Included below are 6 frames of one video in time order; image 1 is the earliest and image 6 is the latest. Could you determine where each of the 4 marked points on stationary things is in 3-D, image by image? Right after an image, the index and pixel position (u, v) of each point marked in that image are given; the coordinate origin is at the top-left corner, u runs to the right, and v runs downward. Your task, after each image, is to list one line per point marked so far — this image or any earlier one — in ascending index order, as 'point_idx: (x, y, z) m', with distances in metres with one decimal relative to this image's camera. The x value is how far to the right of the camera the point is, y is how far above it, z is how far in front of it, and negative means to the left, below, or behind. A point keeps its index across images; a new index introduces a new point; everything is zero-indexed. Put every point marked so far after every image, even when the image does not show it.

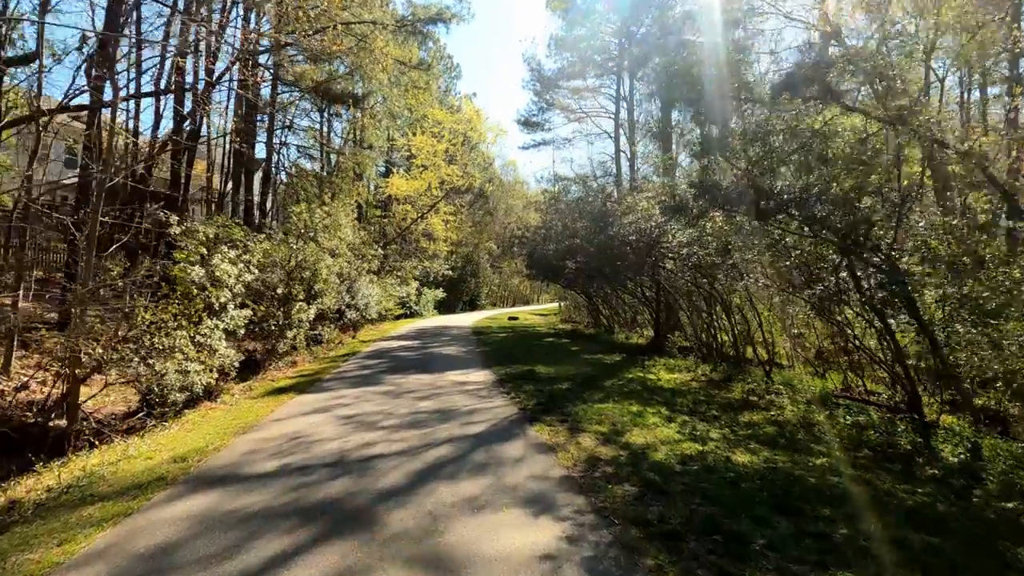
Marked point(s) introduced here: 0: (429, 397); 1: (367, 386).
0: (-1.4, -1.8, +9.0) m
1: (-2.8, -1.9, +10.2) m
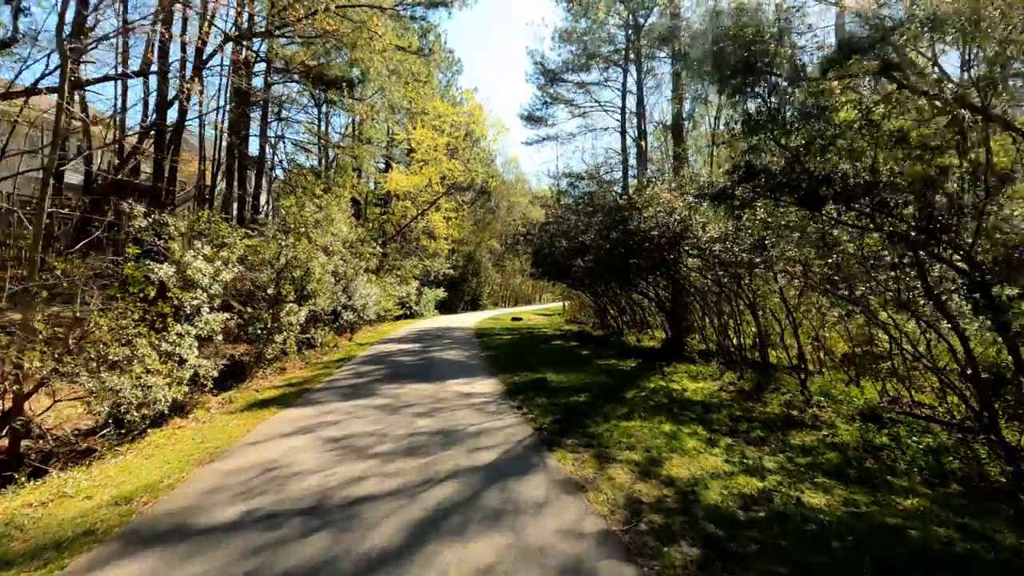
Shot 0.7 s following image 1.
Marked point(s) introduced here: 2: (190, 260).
0: (-1.2, -1.8, +7.9) m
1: (-2.6, -1.9, +9.2) m
2: (-4.9, +0.4, +8.0) m
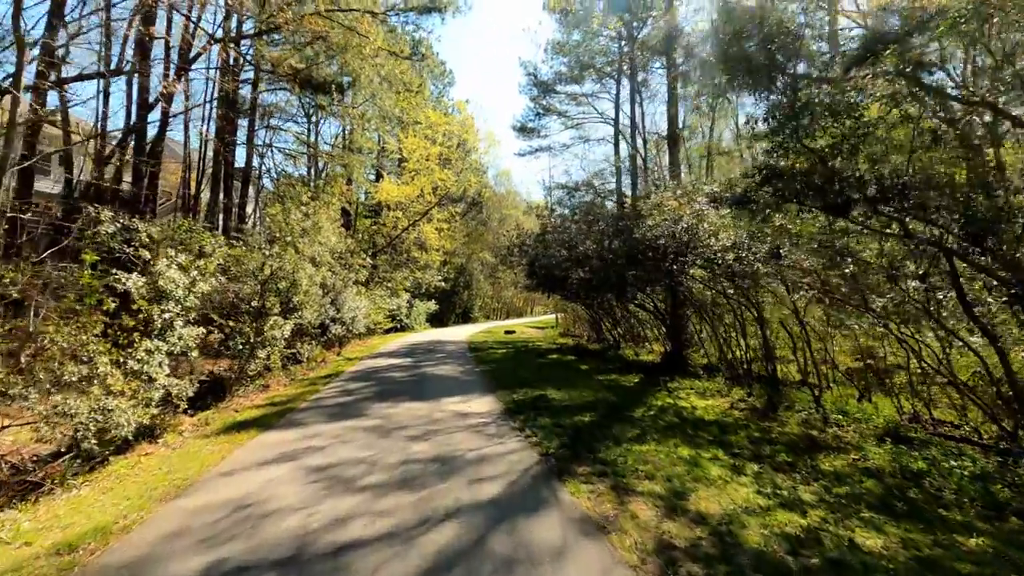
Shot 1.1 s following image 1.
0: (-1.2, -2.0, +7.3) m
1: (-2.6, -2.1, +8.5) m
2: (-4.9, +0.3, +7.4) m
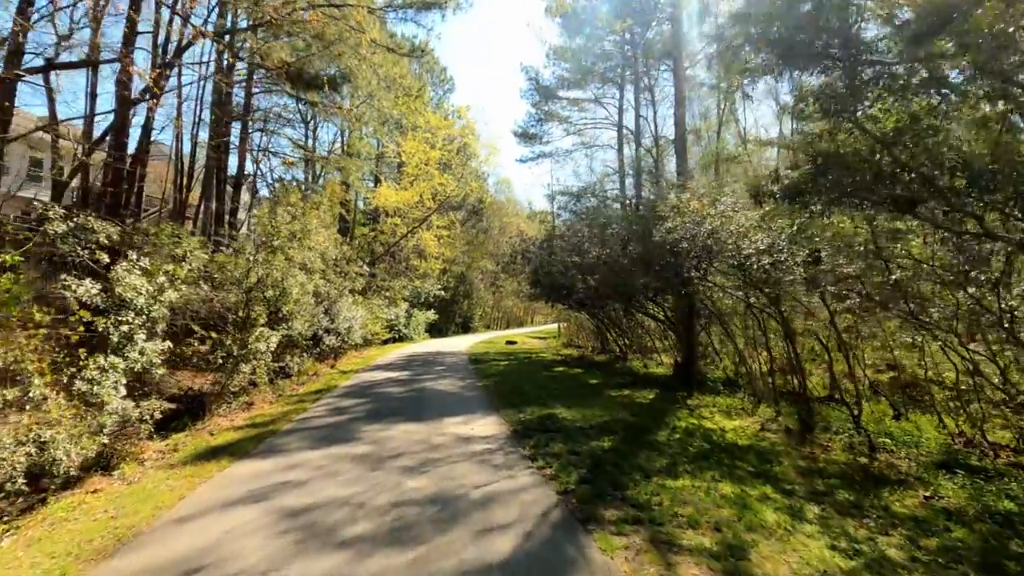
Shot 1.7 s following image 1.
0: (-1.1, -2.1, +6.3) m
1: (-2.5, -2.2, +7.5) m
2: (-4.7, +0.2, +6.4) m
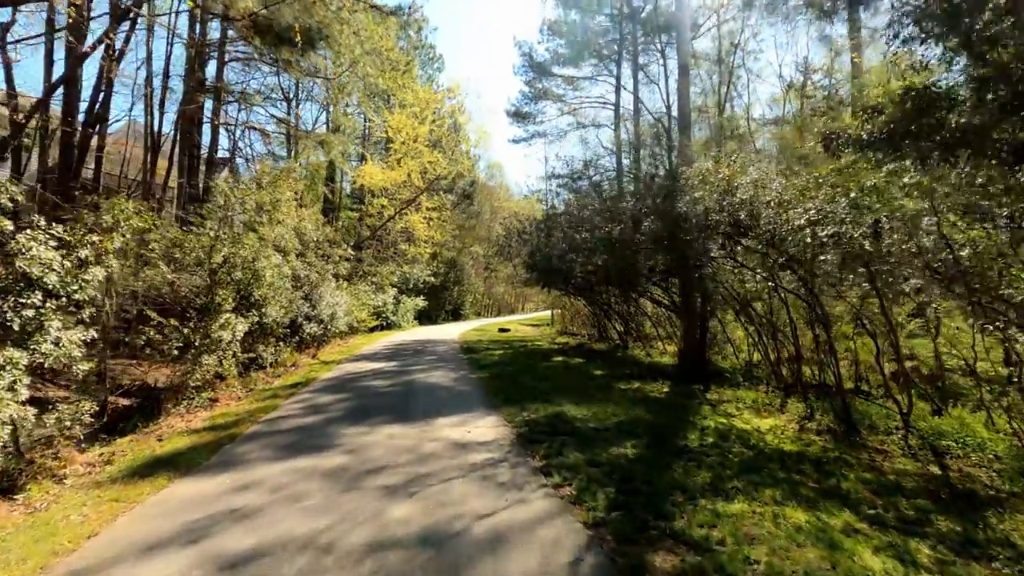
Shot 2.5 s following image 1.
0: (-1.0, -1.9, +5.0) m
1: (-2.4, -1.9, +6.2) m
2: (-4.6, +0.4, +5.1) m
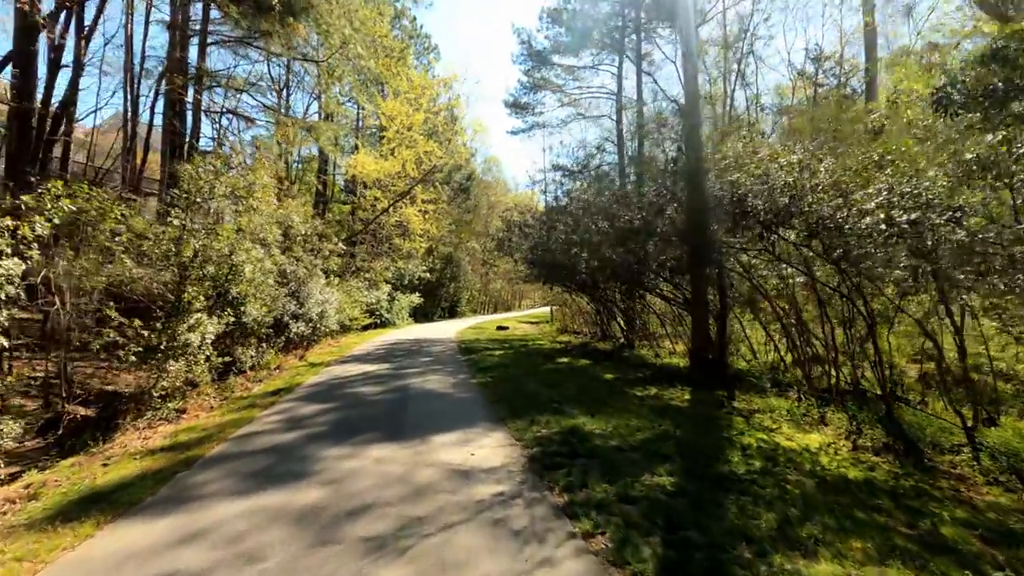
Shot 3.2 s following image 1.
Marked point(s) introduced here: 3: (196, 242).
0: (-0.8, -1.8, +4.0) m
1: (-2.3, -1.9, +5.2) m
2: (-4.5, +0.4, +3.9) m
3: (-5.7, +0.8, +9.7) m
